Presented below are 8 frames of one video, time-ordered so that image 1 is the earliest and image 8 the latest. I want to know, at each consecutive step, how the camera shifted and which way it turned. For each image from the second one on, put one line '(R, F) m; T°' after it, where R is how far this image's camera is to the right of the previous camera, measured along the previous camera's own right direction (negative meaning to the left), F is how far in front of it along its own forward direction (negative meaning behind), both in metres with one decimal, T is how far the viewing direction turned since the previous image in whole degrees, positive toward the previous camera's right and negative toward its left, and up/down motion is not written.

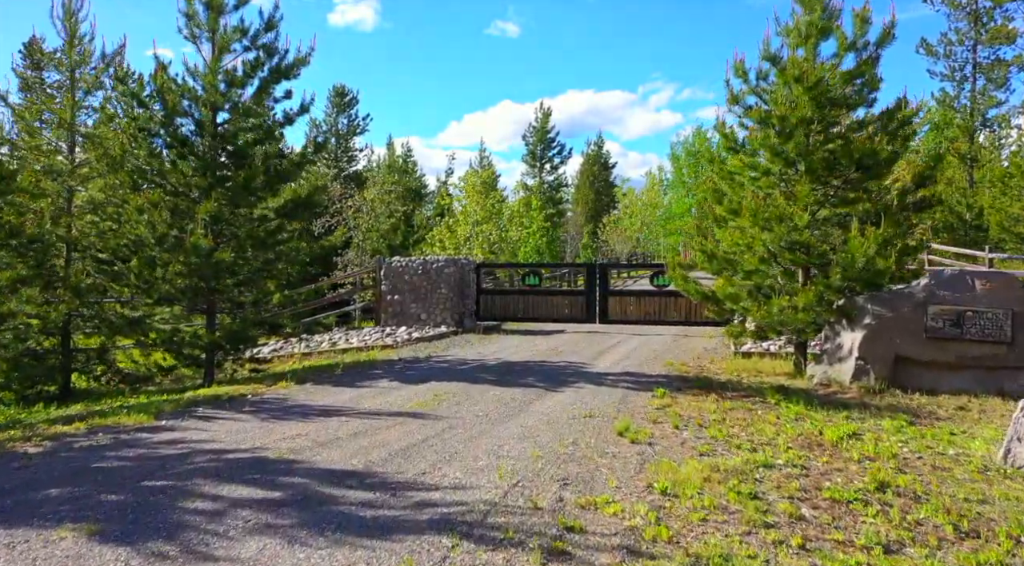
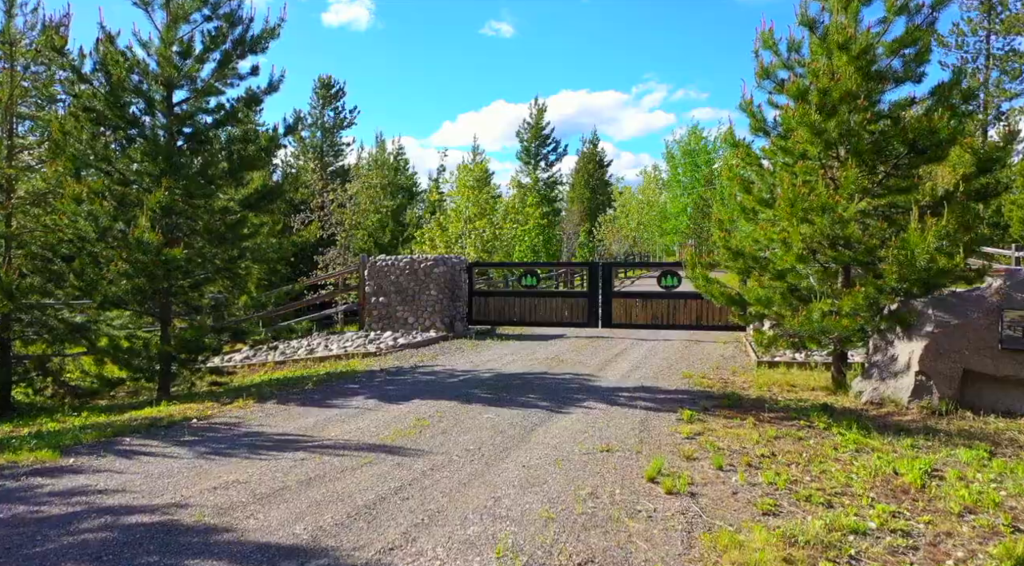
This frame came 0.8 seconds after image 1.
(0.0, +1.5) m; 0°
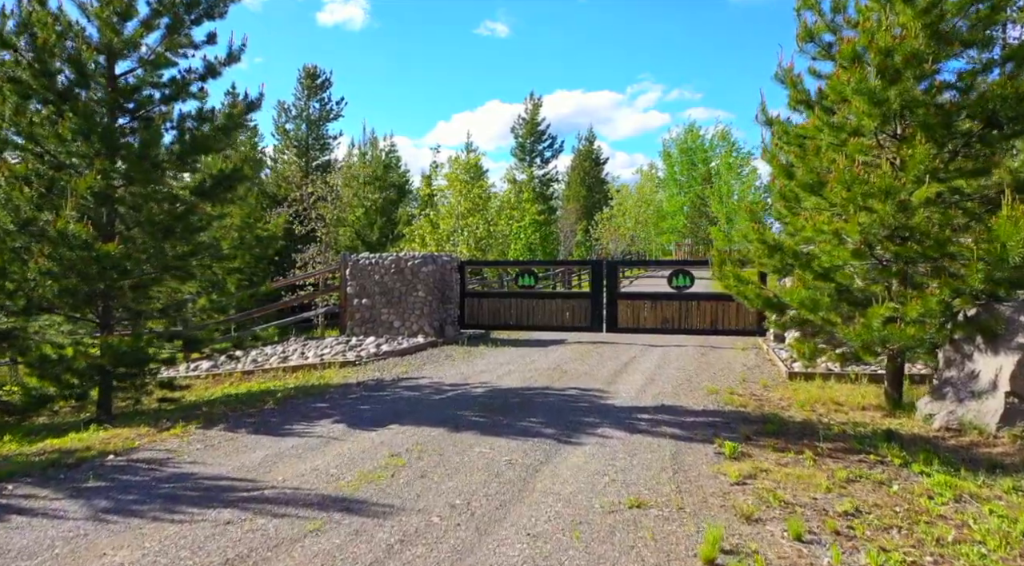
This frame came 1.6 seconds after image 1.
(0.0, +1.5) m; 0°
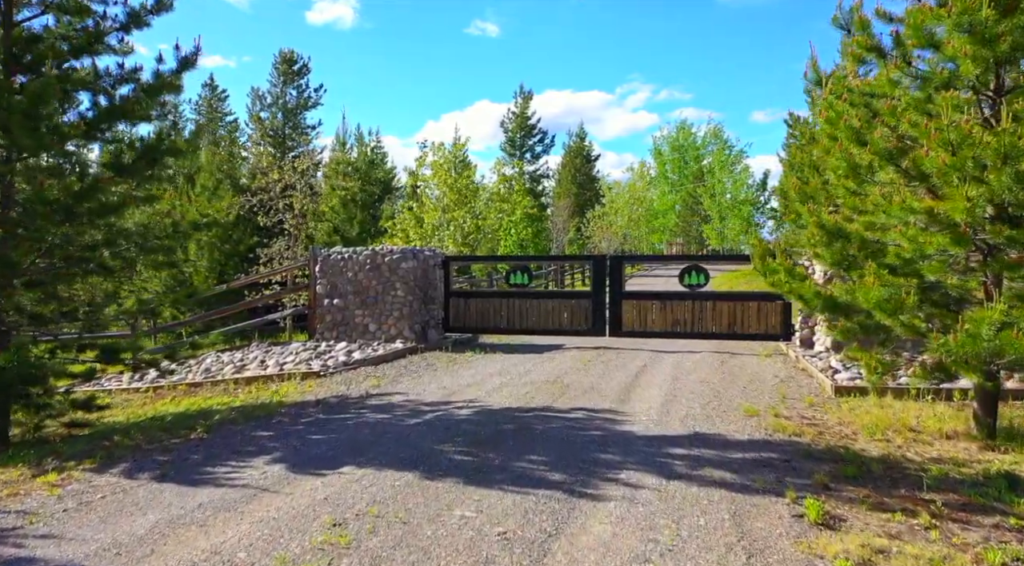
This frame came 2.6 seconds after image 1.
(0.0, +1.8) m; +1°
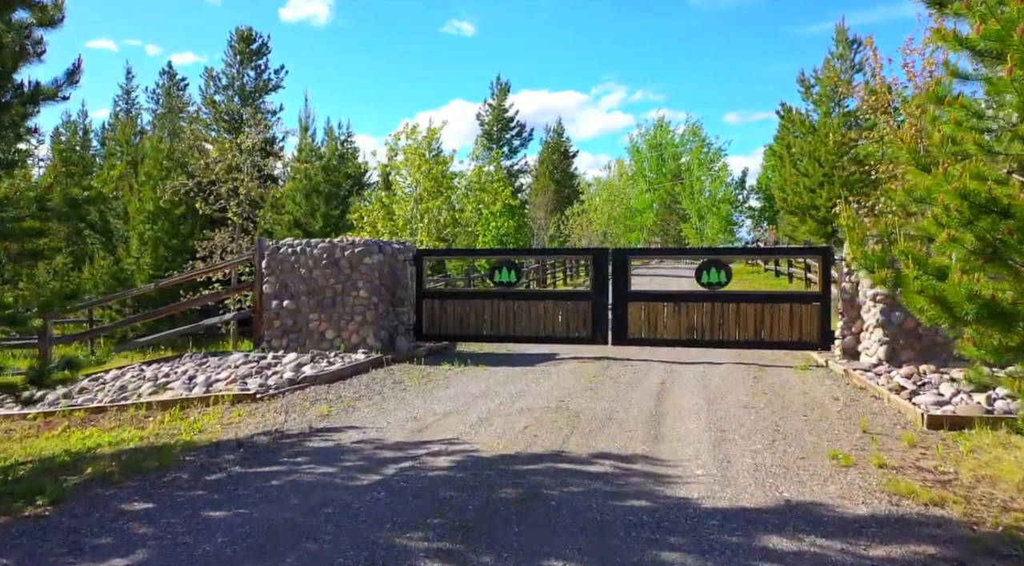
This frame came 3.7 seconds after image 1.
(-0.2, +2.2) m; +2°
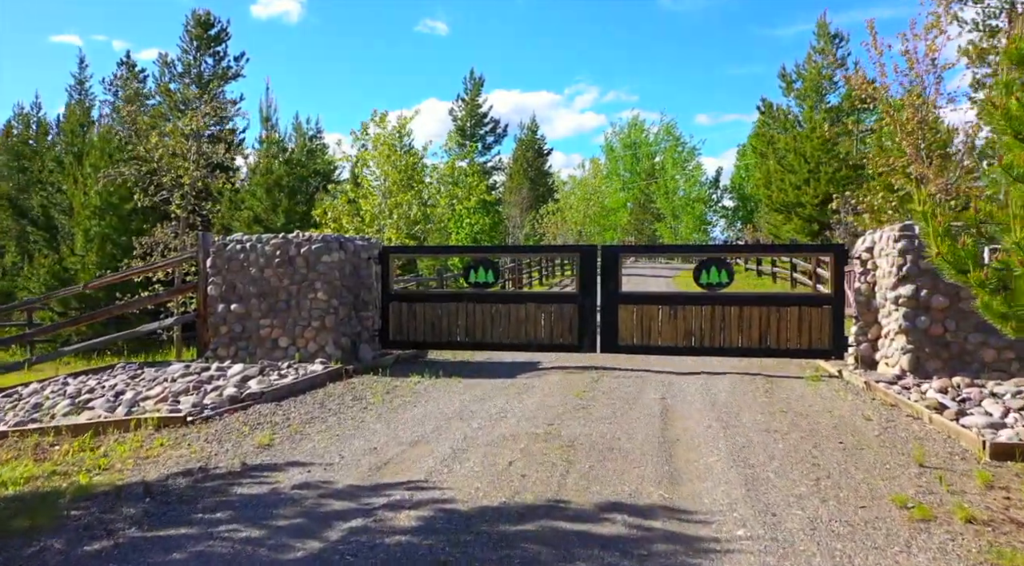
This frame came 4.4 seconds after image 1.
(-0.1, +1.2) m; +2°
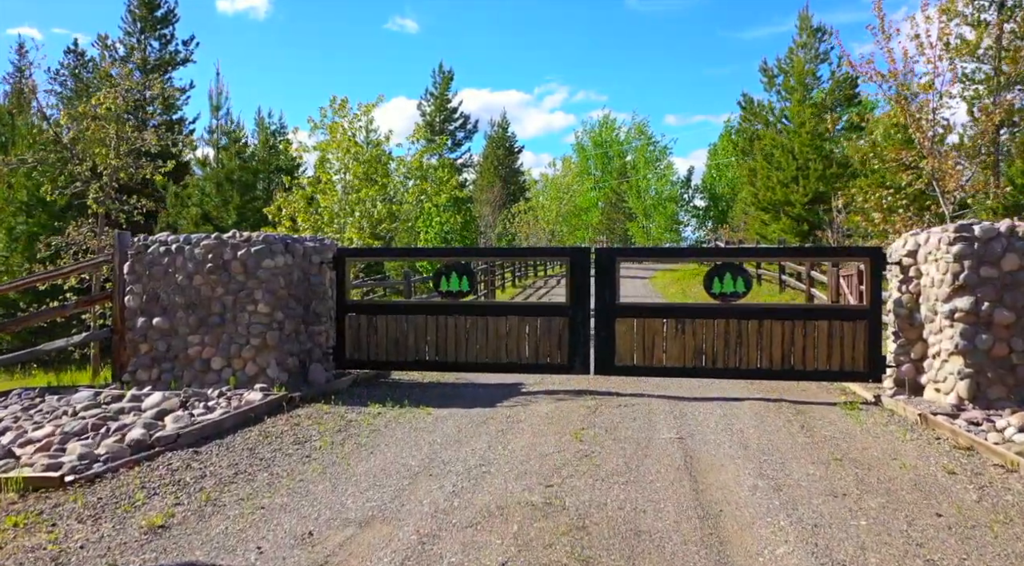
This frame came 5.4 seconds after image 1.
(-0.1, +1.6) m; +2°
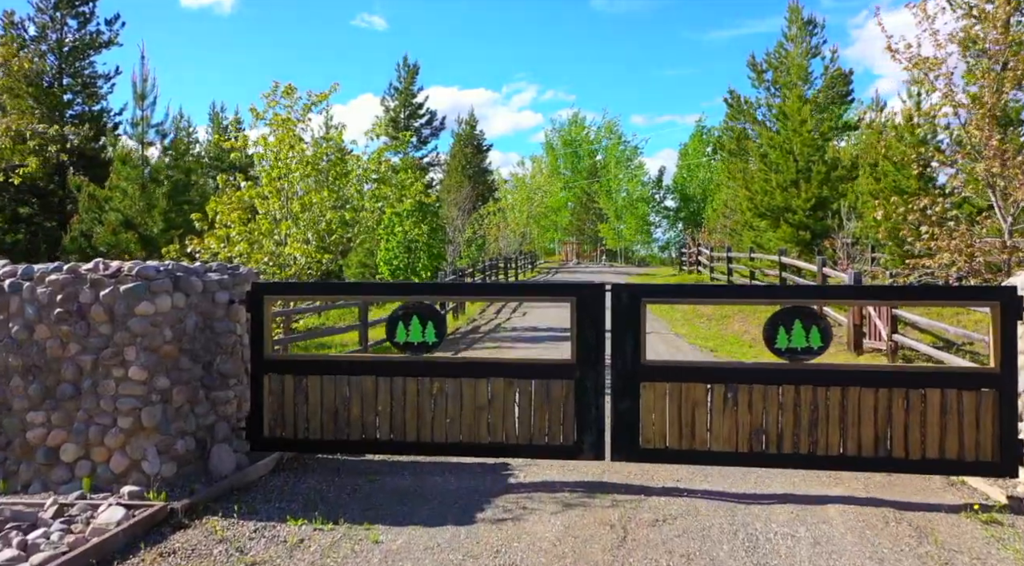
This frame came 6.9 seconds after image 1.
(-0.1, +2.6) m; +2°
